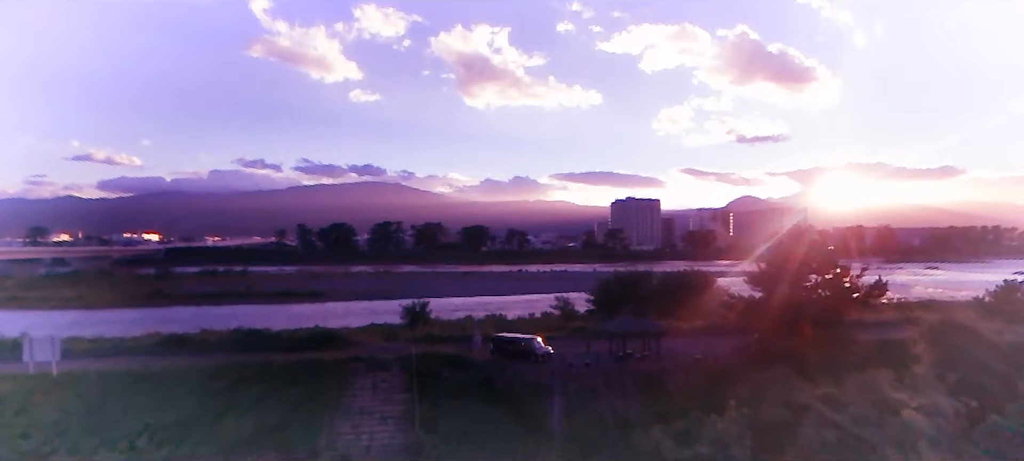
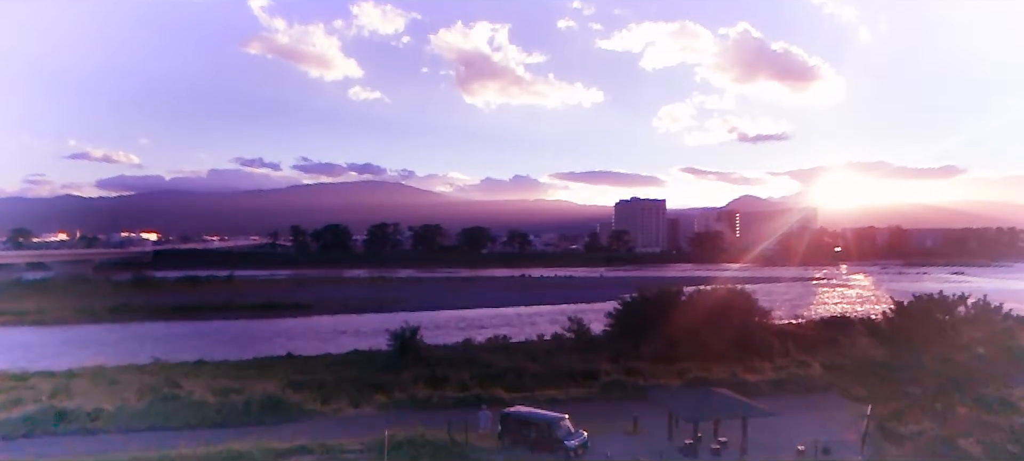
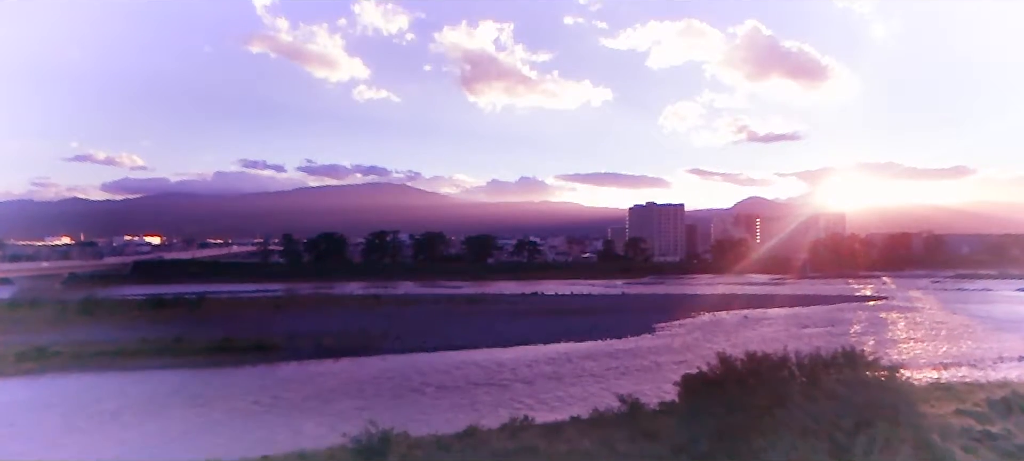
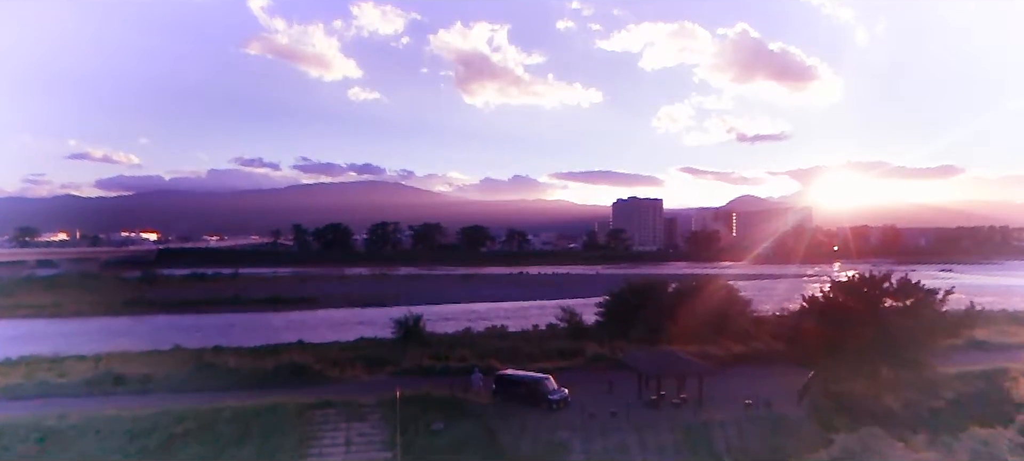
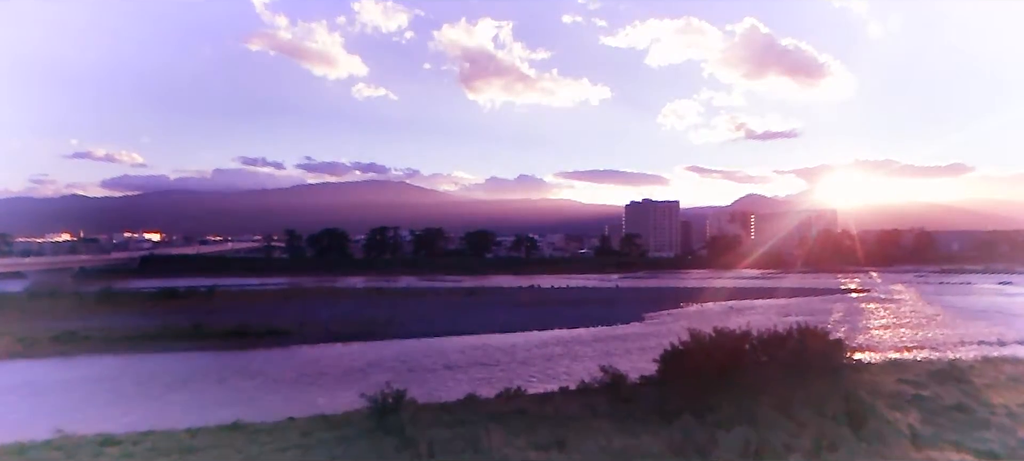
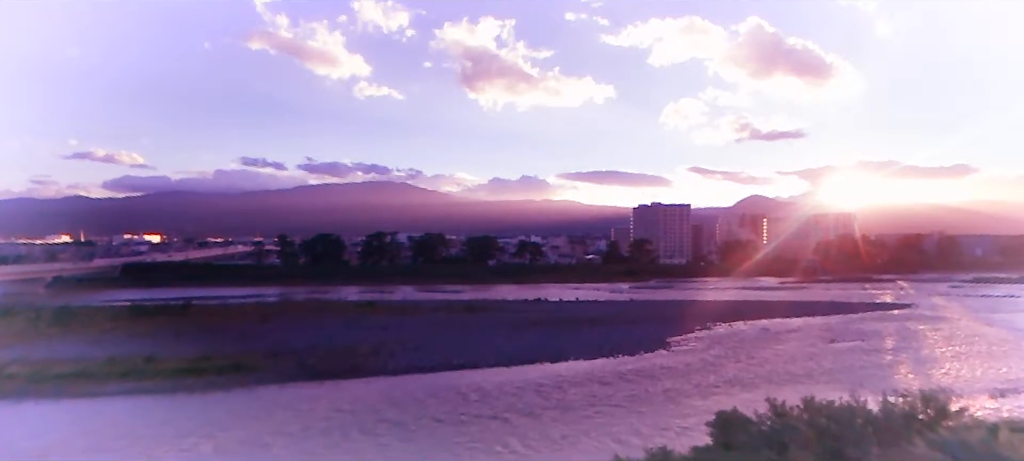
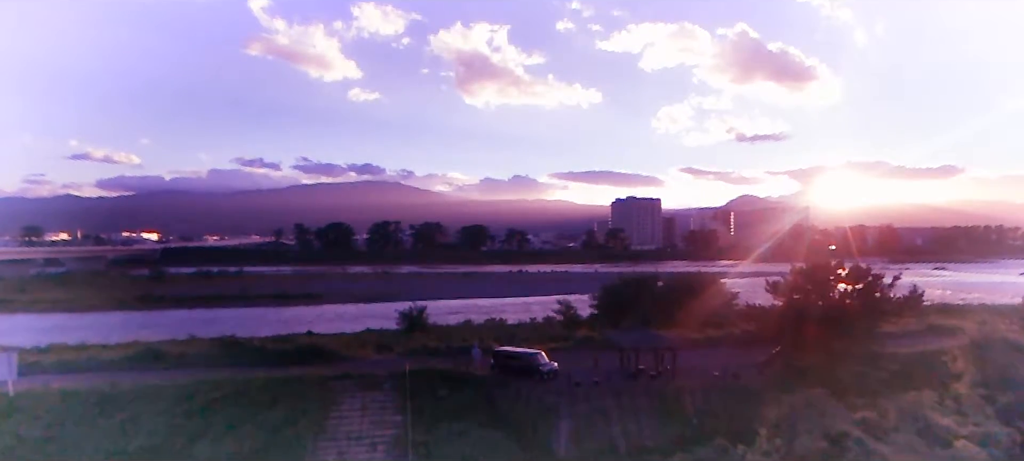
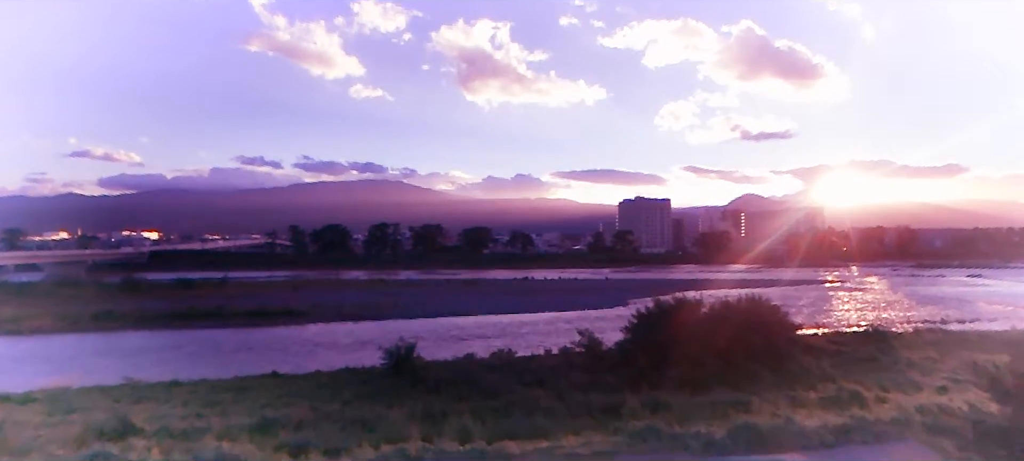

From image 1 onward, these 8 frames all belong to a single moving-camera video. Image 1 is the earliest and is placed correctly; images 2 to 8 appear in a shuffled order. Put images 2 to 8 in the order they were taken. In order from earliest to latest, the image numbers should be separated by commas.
7, 4, 2, 8, 5, 3, 6
